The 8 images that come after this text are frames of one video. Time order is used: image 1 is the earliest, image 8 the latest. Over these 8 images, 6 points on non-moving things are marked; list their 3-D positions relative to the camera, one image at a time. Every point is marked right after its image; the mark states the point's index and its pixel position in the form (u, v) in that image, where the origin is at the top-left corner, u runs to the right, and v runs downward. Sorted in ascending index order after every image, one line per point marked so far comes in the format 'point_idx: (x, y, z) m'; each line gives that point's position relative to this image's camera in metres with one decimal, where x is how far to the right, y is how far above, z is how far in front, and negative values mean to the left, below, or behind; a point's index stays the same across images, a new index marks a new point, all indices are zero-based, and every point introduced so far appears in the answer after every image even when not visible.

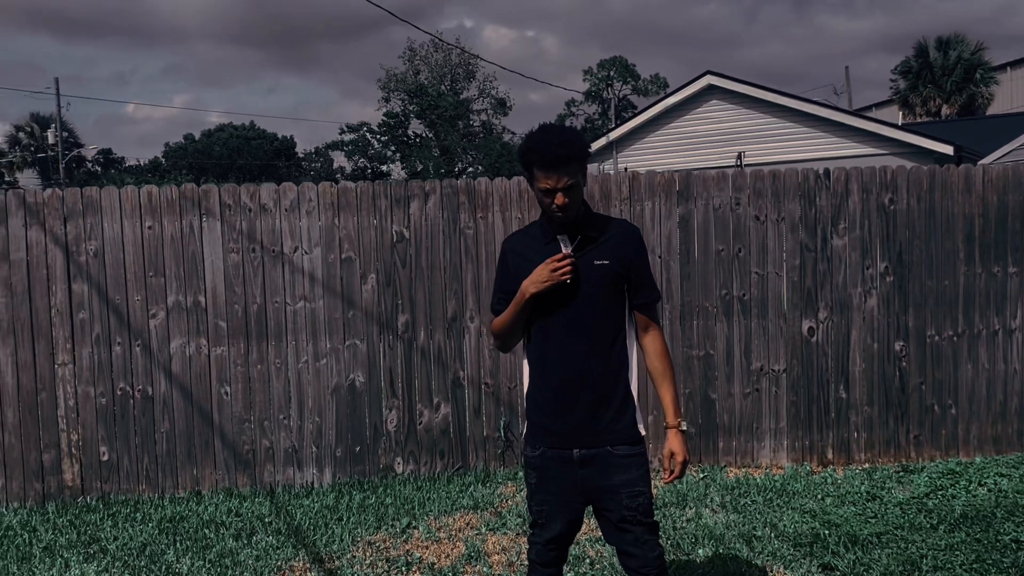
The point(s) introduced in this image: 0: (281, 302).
0: (-1.5, -0.1, +5.7) m
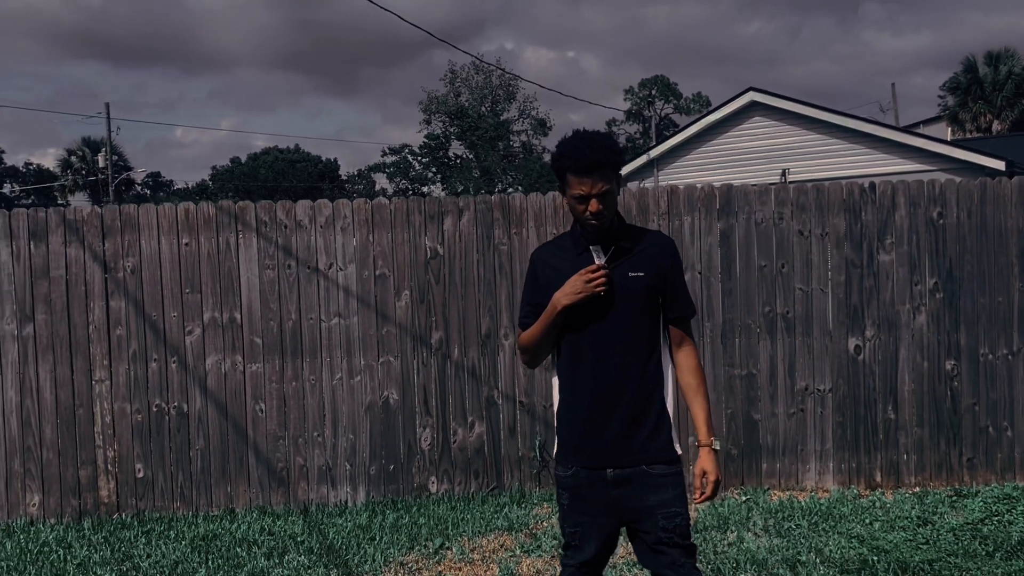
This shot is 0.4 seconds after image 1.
0: (-1.2, -0.2, +5.7) m
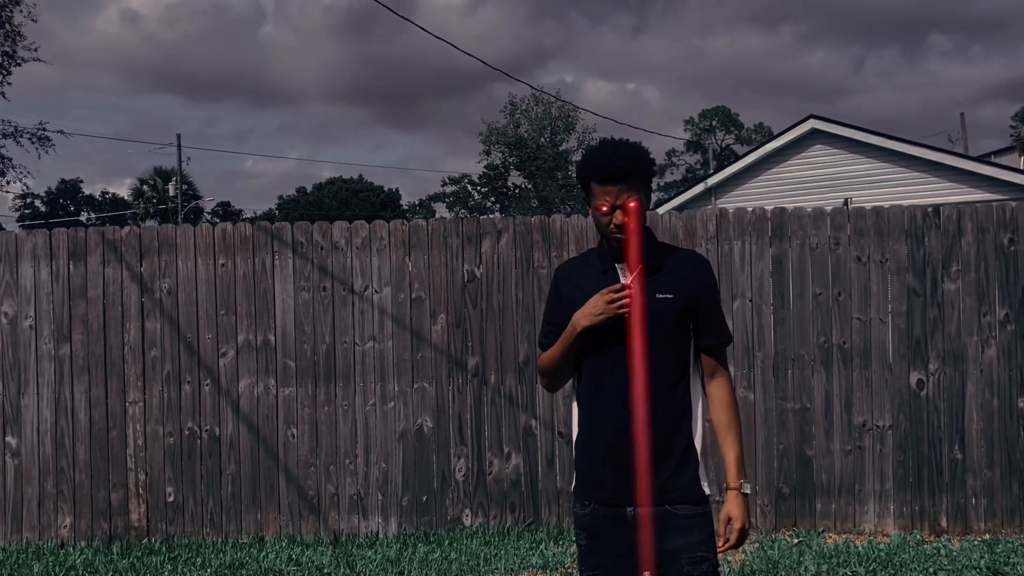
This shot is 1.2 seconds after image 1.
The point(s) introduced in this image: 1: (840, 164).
0: (-1.0, -0.3, +5.5) m
1: (+6.2, +2.3, +16.9) m
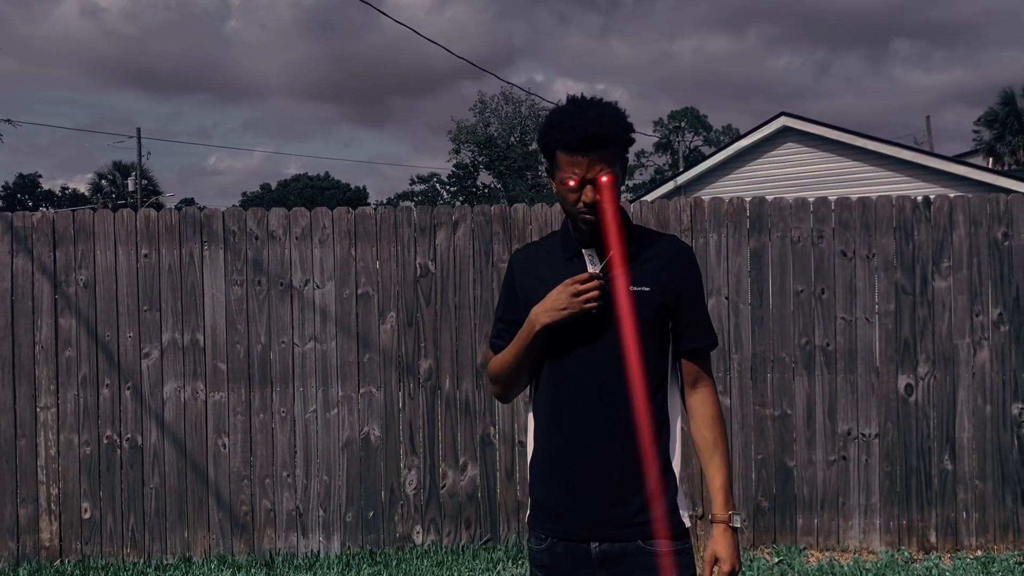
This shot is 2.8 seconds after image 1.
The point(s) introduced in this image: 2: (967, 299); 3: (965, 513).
0: (-1.2, -0.3, +5.0) m
1: (+5.5, +2.3, +16.6) m
2: (+2.6, -0.1, +5.2) m
3: (+2.6, -1.3, +5.2) m
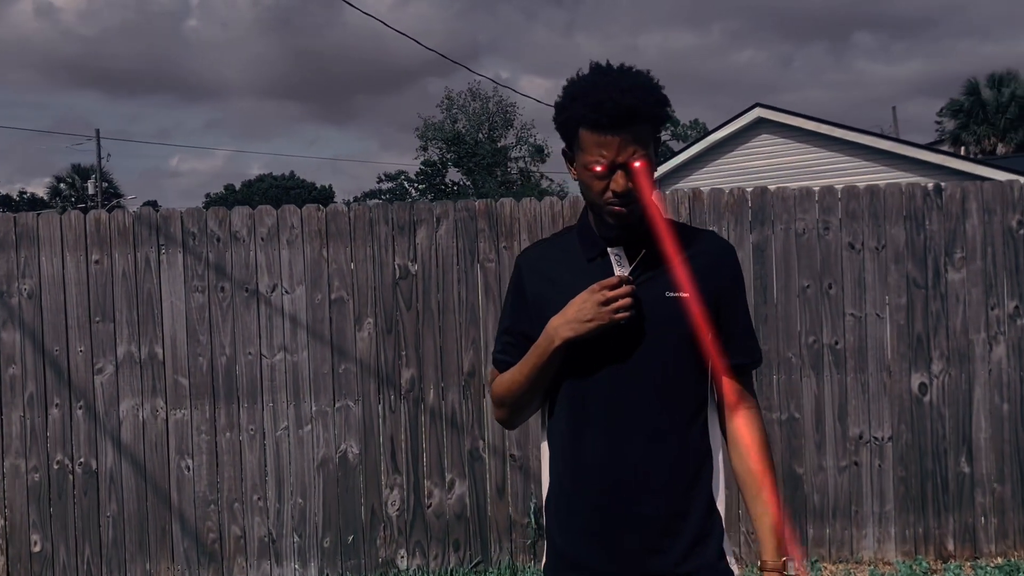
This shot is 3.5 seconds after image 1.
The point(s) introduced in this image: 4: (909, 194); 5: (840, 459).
0: (-1.3, -0.3, +4.6) m
1: (+5.0, +2.5, +16.4) m
2: (+2.5, 0.0, +4.9) m
3: (+2.6, -1.3, +4.9) m
4: (+2.1, +0.5, +4.9) m
5: (+1.8, -0.9, +4.9) m
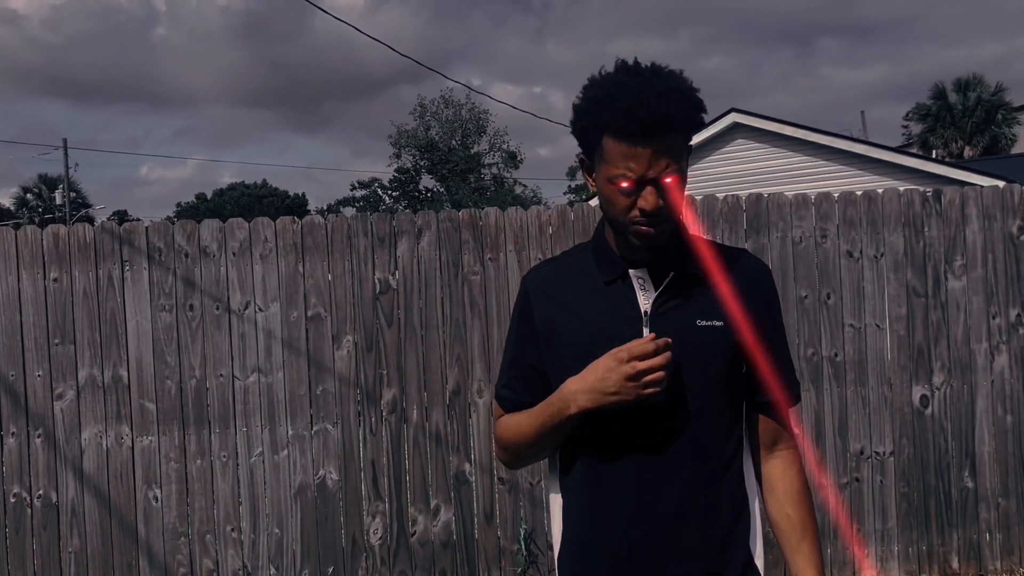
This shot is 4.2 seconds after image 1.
0: (-1.4, -0.4, +4.3) m
1: (+4.6, +2.4, +16.4) m
2: (+2.5, -0.1, +4.7) m
3: (+2.5, -1.3, +4.7) m
4: (+2.1, +0.5, +4.7) m
5: (+1.7, -1.0, +4.7) m
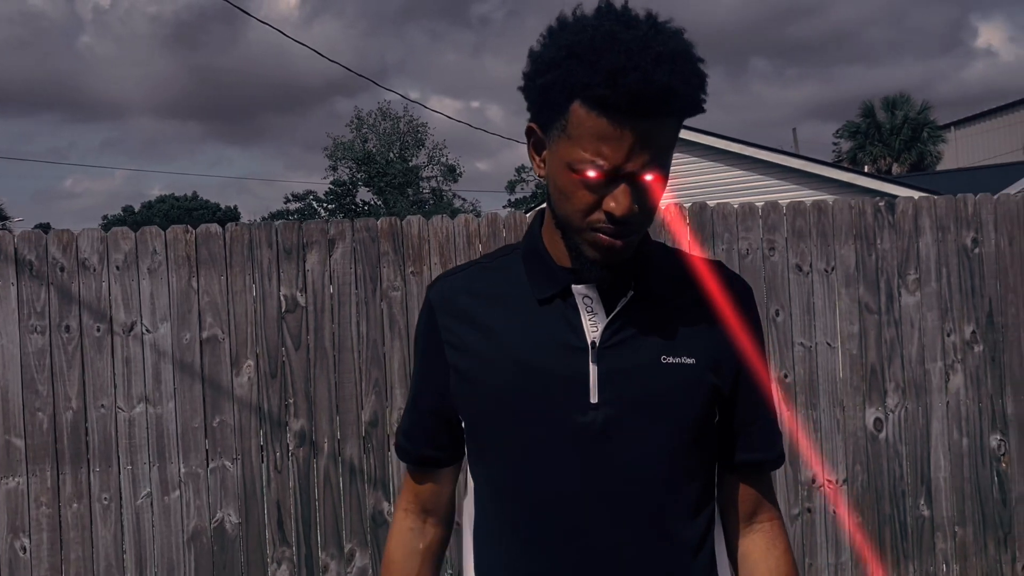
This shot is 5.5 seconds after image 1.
0: (-1.7, -0.5, +3.8) m
1: (+3.4, +2.1, +16.2) m
2: (+2.1, -0.1, +4.5) m
3: (+2.1, -1.4, +4.4) m
4: (+1.7, +0.4, +4.4) m
5: (+1.4, -1.1, +4.3) m
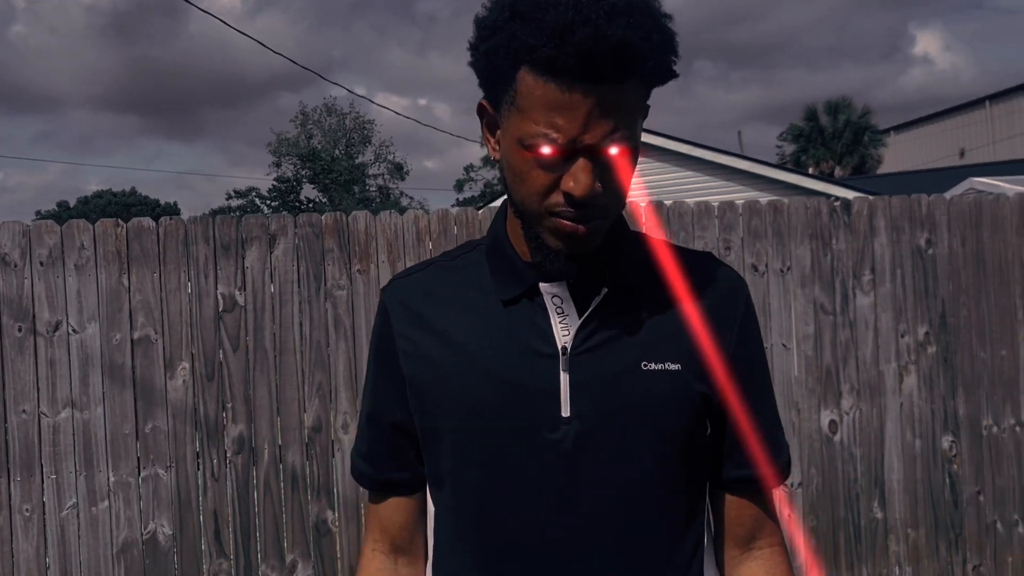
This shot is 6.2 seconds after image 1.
0: (-1.9, -0.5, +3.5) m
1: (+2.5, +2.1, +16.3) m
2: (+1.9, -0.1, +4.4) m
3: (+1.9, -1.4, +4.4) m
4: (+1.5, +0.4, +4.4) m
5: (+1.1, -1.1, +4.3) m
